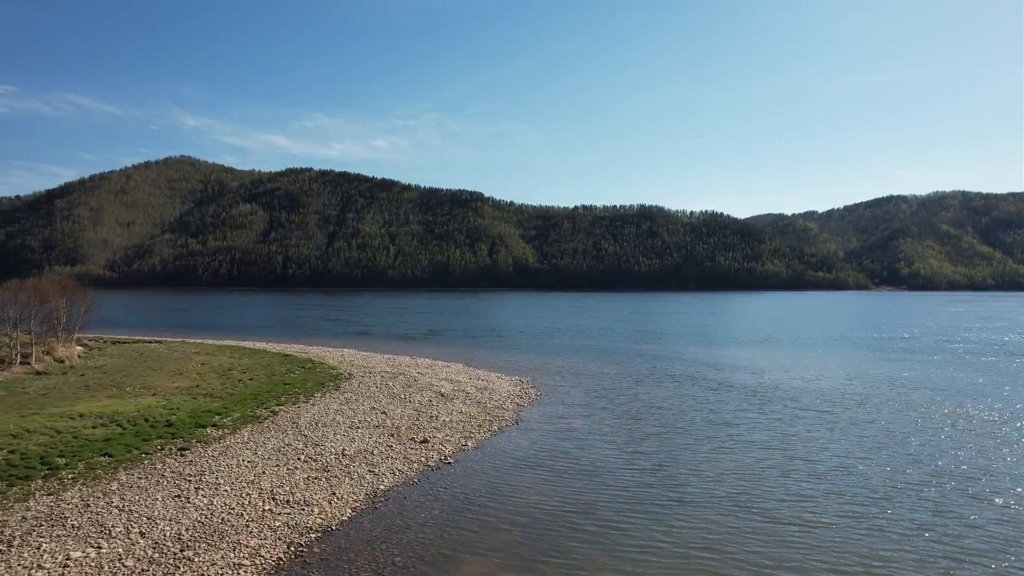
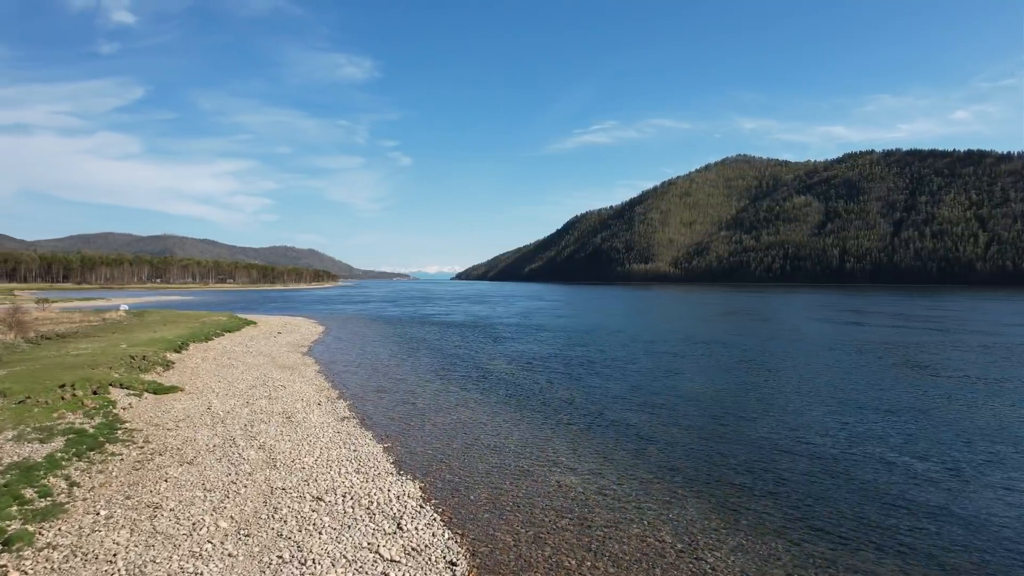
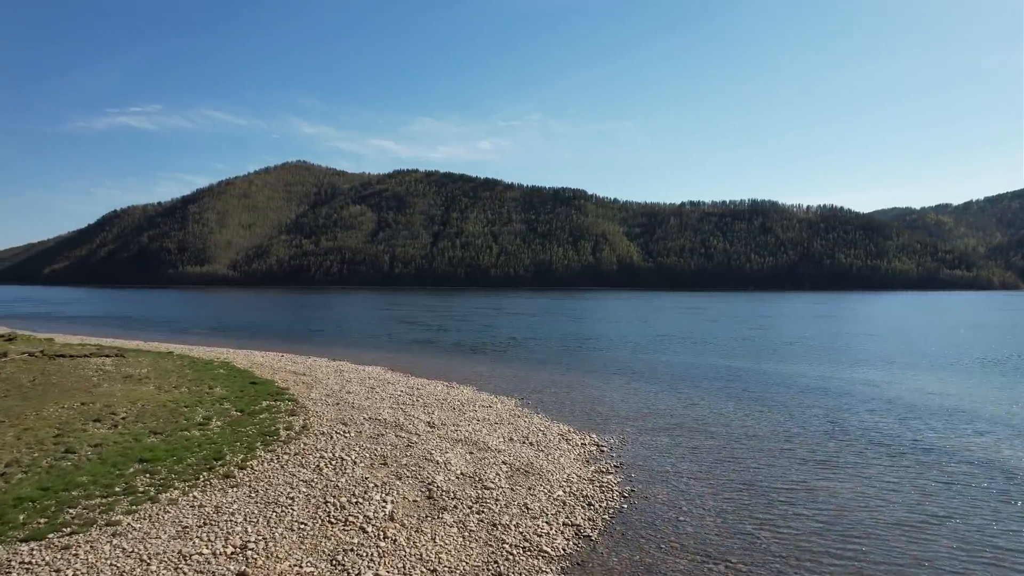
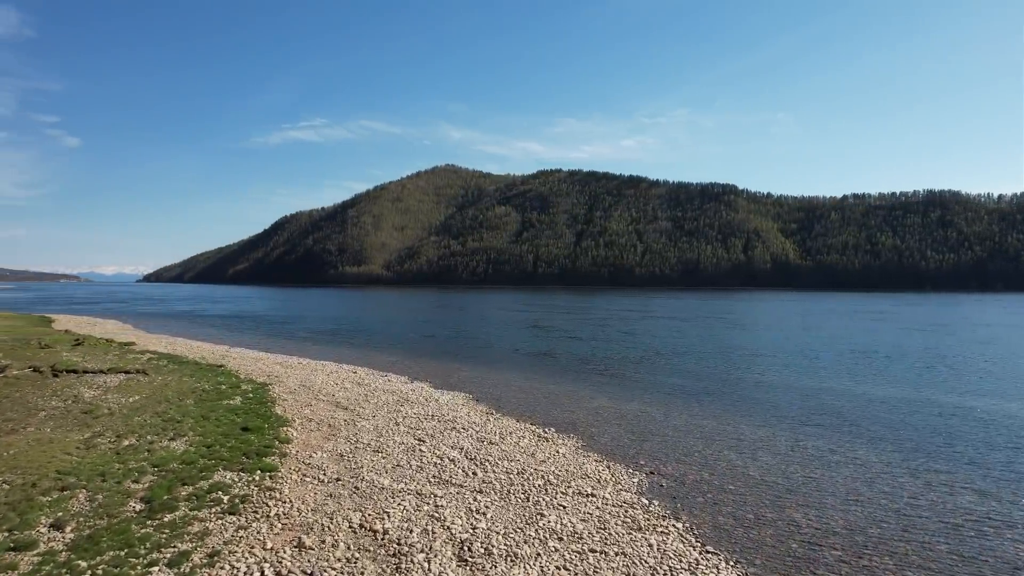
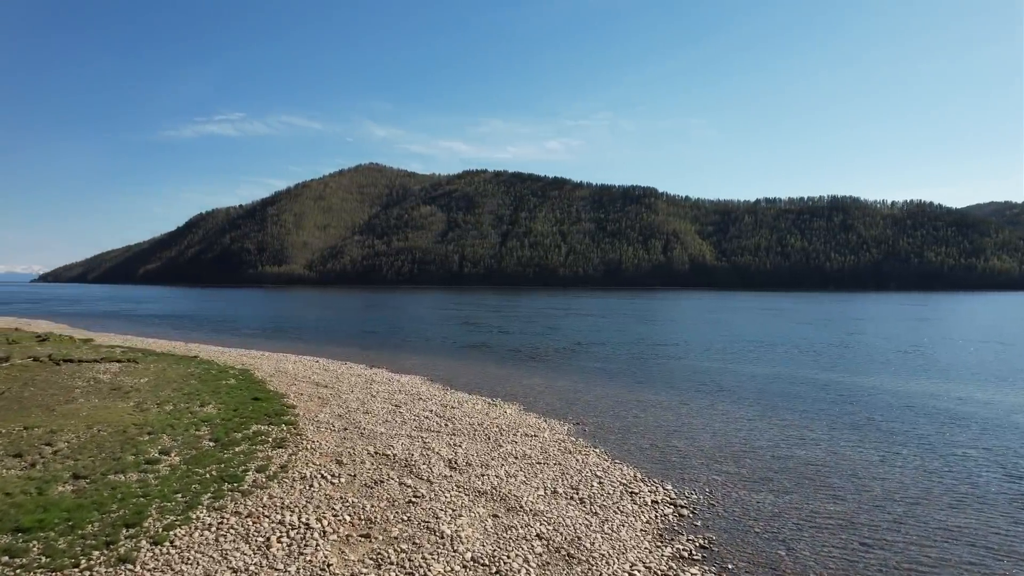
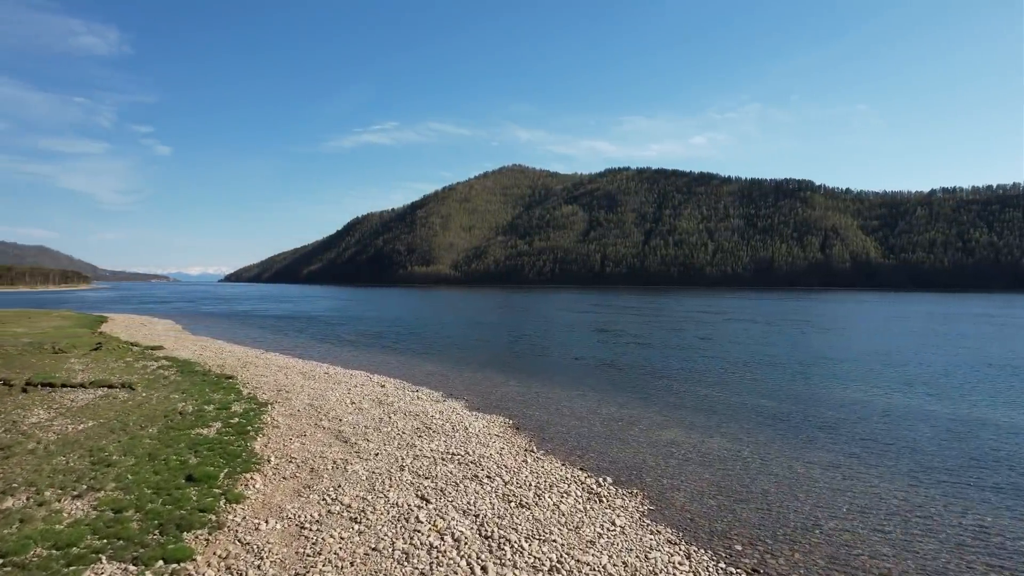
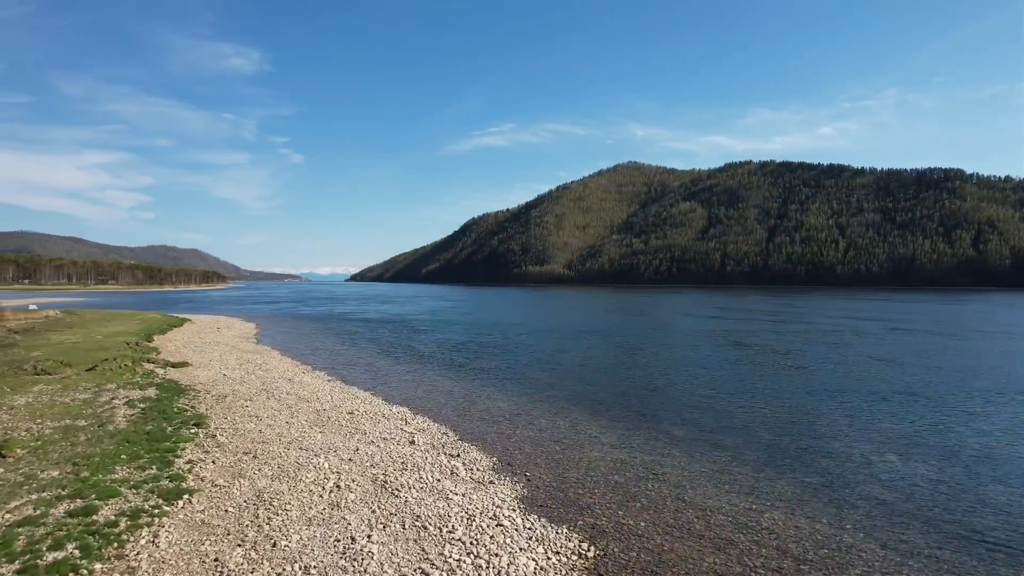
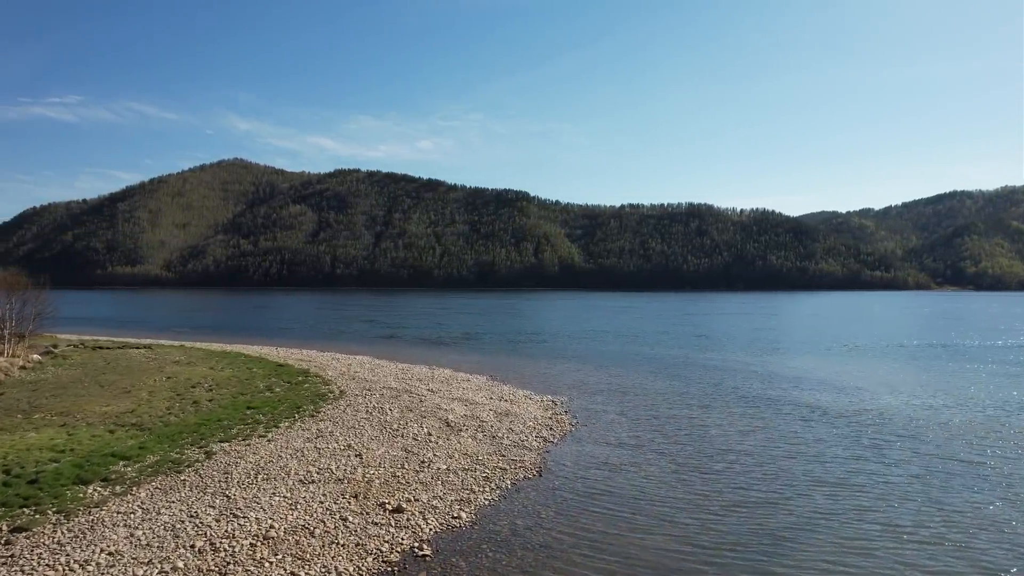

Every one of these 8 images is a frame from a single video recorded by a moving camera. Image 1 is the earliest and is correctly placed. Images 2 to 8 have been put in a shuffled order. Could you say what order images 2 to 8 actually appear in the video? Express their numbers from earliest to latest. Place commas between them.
8, 3, 5, 4, 6, 7, 2
